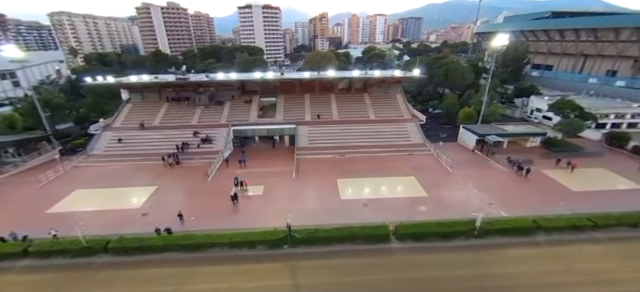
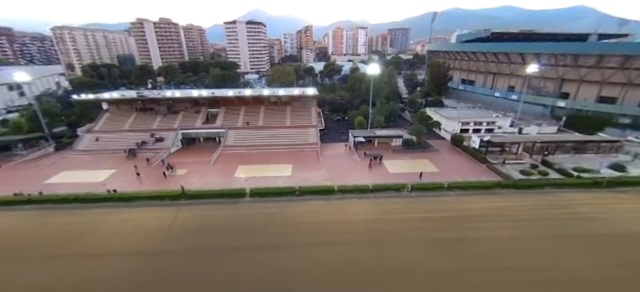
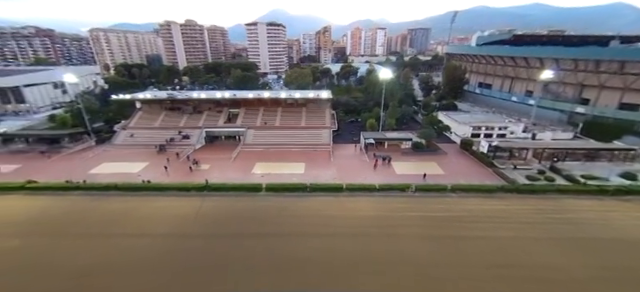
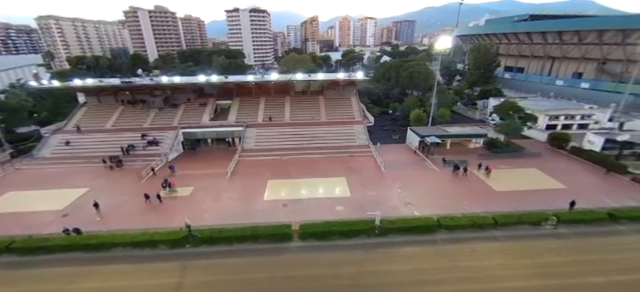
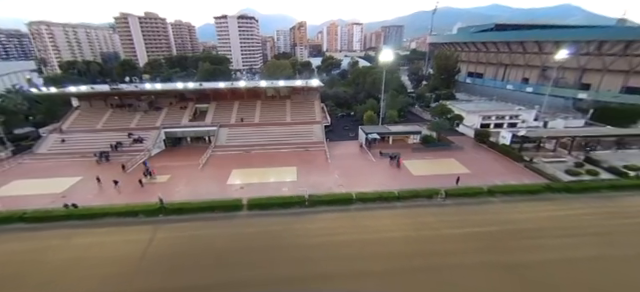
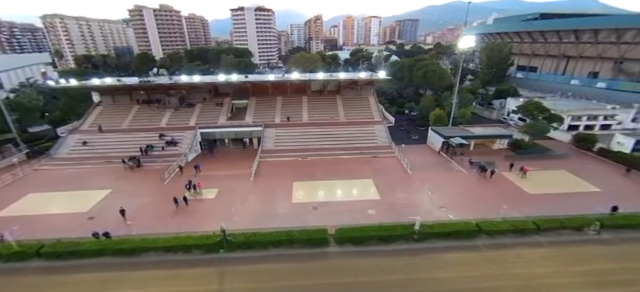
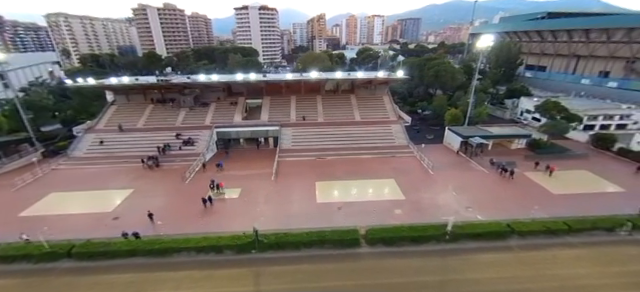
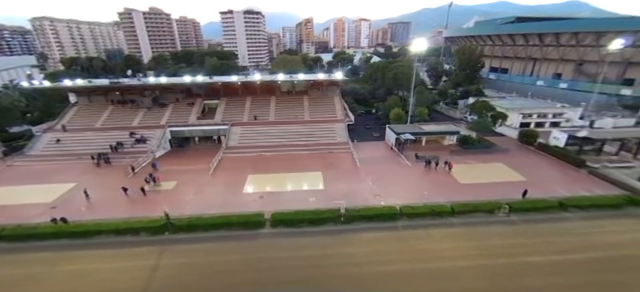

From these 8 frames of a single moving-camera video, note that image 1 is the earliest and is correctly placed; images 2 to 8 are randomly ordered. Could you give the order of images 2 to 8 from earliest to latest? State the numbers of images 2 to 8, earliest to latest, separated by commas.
7, 6, 4, 8, 5, 2, 3
